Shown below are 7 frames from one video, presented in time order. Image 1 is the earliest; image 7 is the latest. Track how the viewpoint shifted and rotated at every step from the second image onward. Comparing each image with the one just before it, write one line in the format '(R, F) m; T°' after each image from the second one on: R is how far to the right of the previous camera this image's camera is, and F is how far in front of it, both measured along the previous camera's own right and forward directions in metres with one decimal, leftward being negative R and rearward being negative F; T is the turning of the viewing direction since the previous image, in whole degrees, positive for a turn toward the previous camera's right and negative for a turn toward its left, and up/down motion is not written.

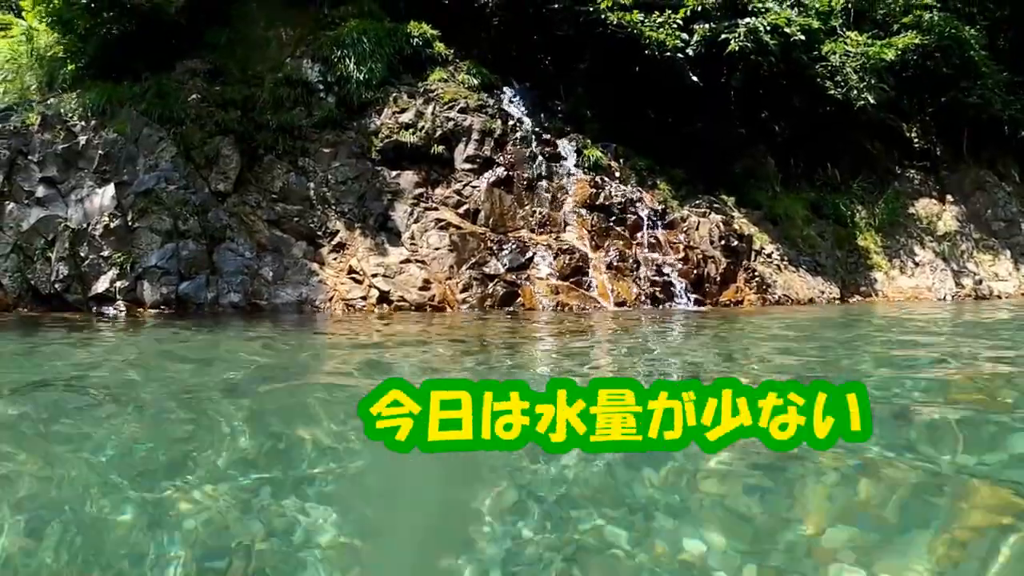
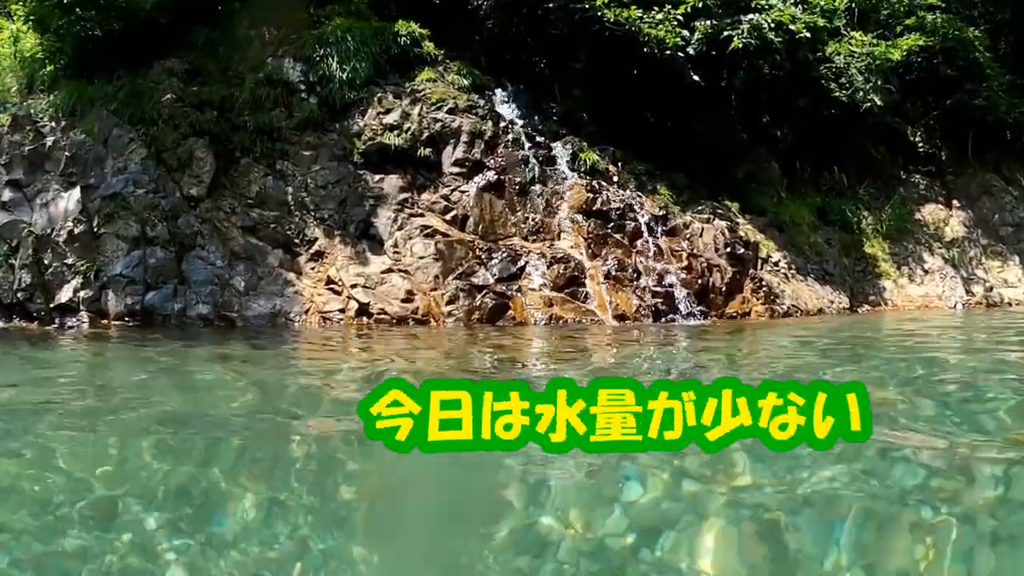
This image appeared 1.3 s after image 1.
(+0.1, +0.6) m; 0°
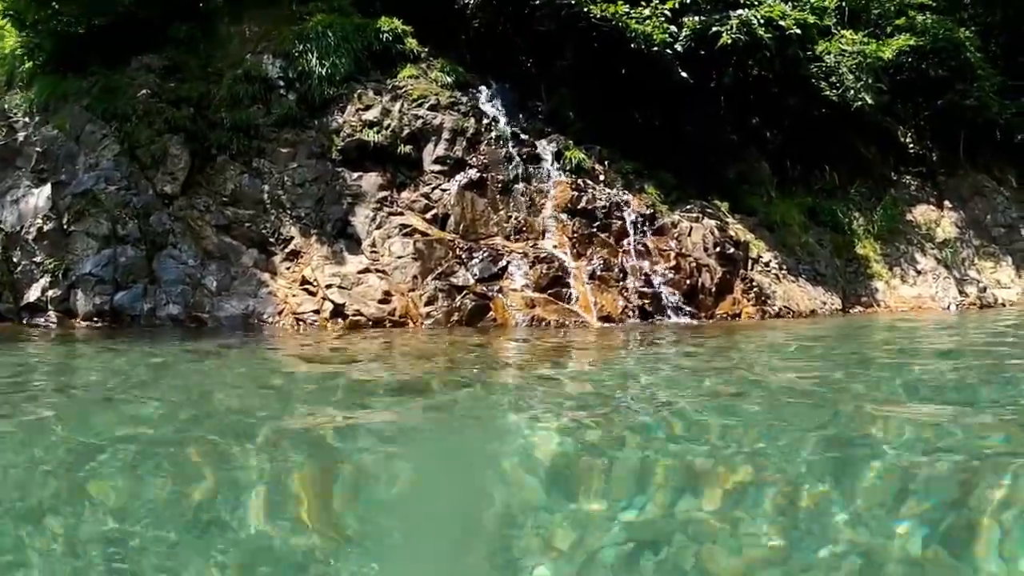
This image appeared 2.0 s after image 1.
(+0.1, +0.3) m; +1°
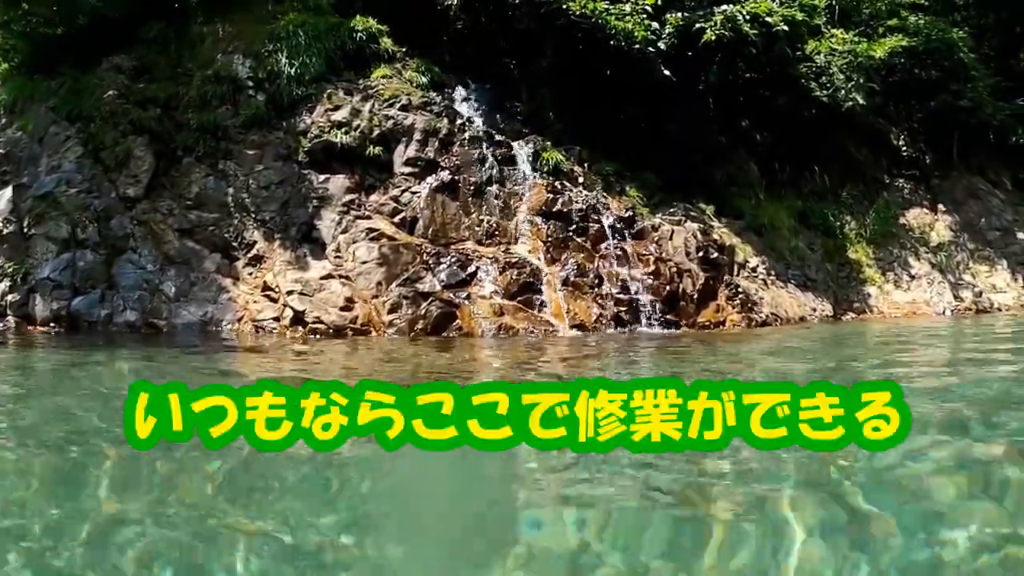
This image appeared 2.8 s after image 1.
(+0.2, +0.4) m; 0°
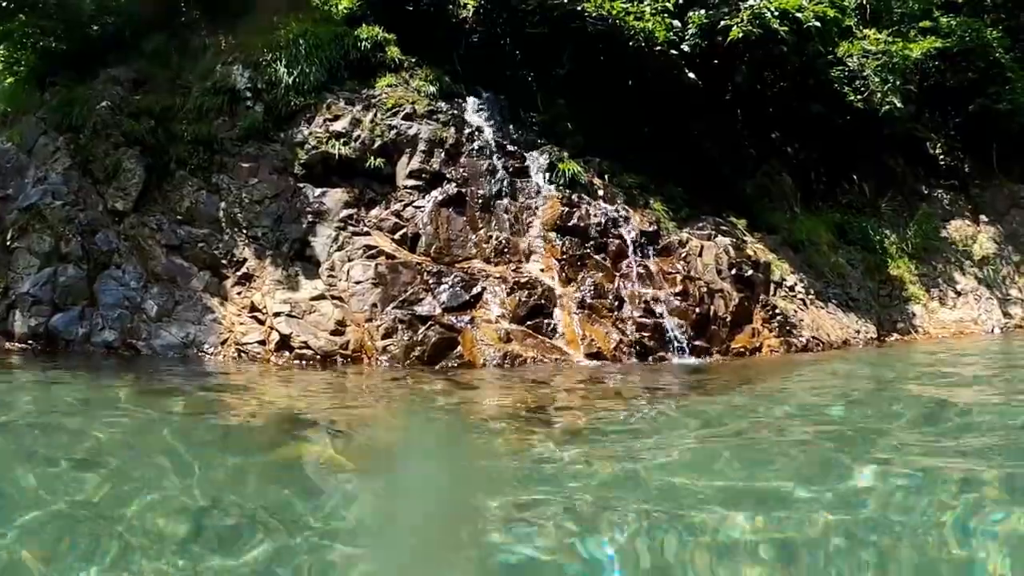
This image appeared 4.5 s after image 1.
(+0.1, +0.7) m; -2°
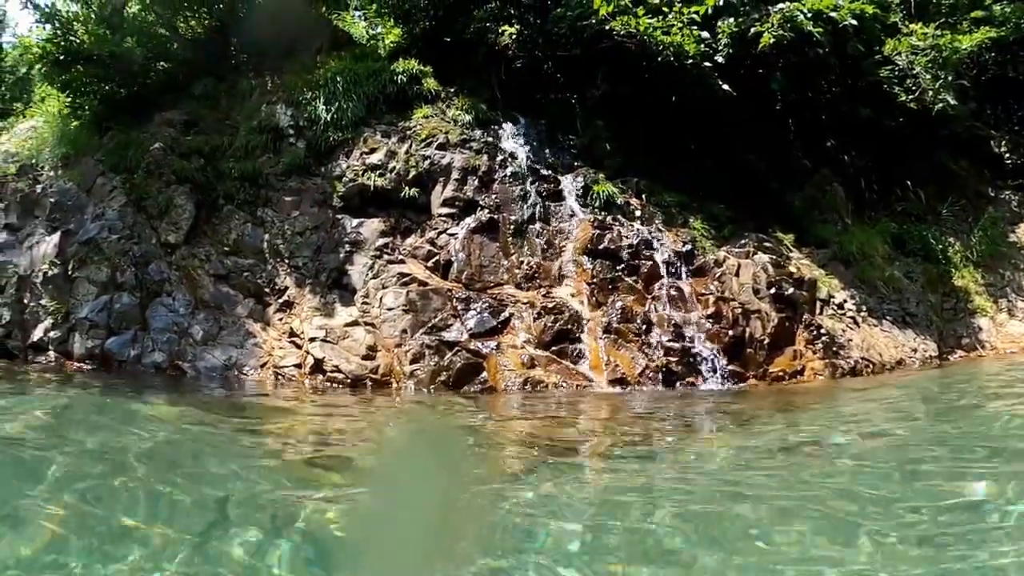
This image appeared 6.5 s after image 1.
(+0.3, +0.1) m; -4°
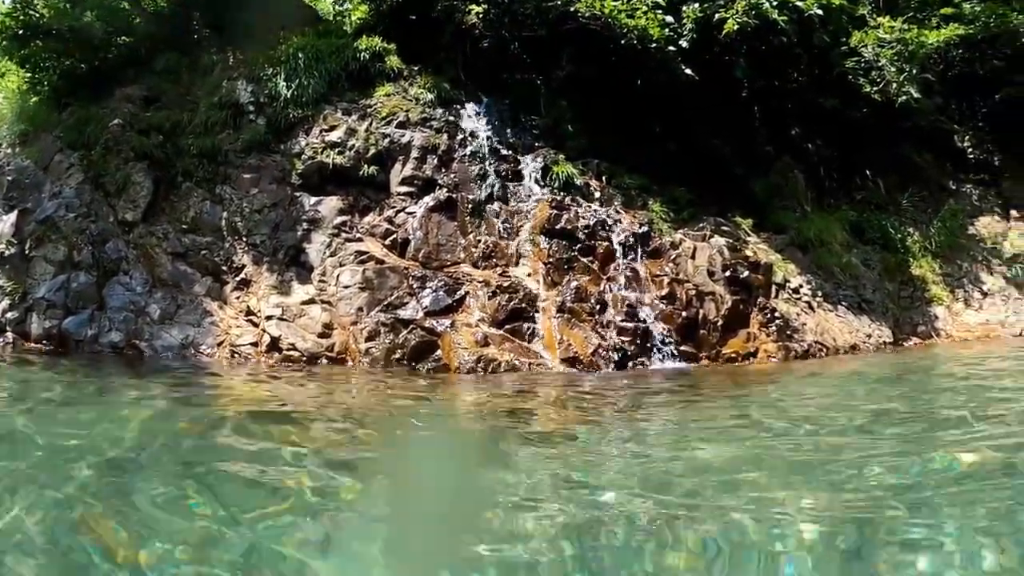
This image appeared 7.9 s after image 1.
(+0.1, 0.0) m; +2°
